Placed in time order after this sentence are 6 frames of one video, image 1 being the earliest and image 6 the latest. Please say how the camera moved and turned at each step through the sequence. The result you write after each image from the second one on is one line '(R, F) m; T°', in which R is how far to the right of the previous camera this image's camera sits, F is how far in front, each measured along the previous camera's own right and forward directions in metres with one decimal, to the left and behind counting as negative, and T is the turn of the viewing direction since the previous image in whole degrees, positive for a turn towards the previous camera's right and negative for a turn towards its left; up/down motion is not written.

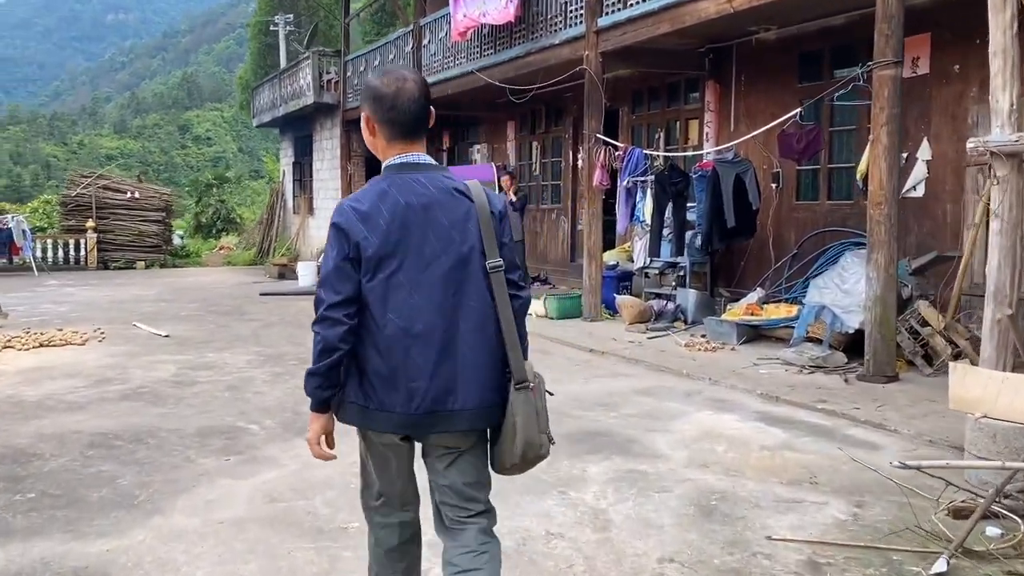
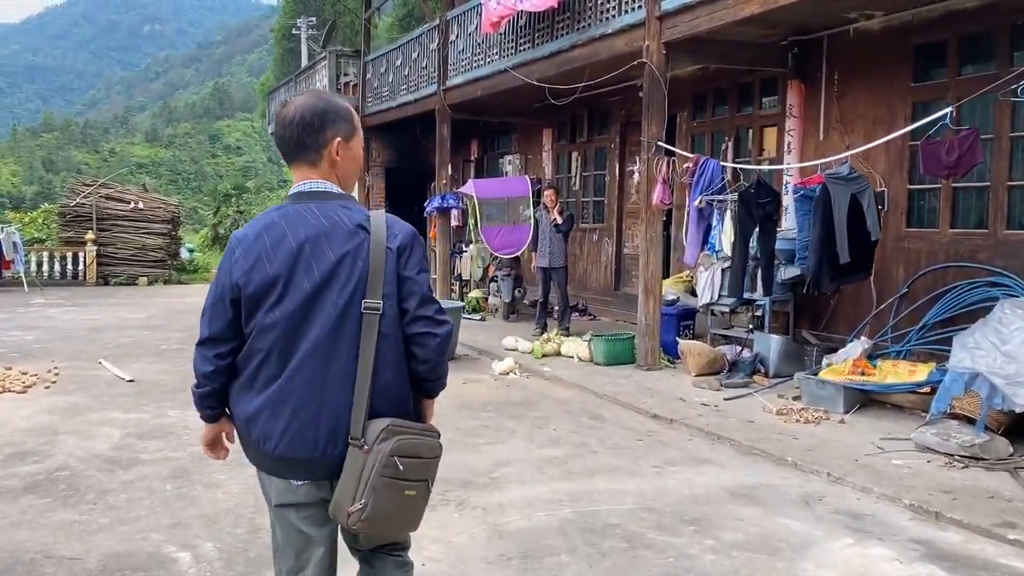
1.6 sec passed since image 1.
(-0.1, +1.6) m; -2°
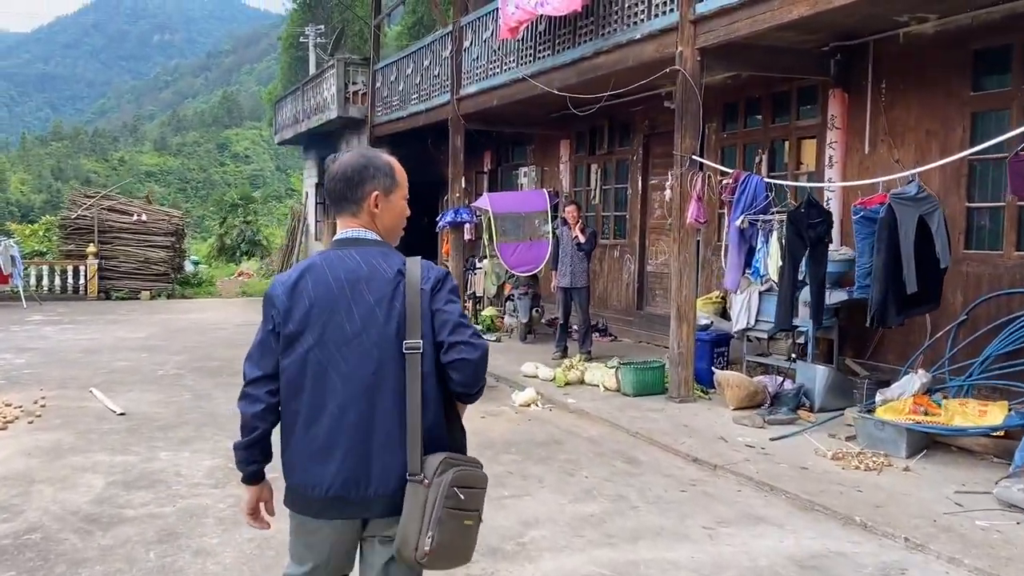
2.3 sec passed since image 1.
(-0.1, +0.6) m; 0°
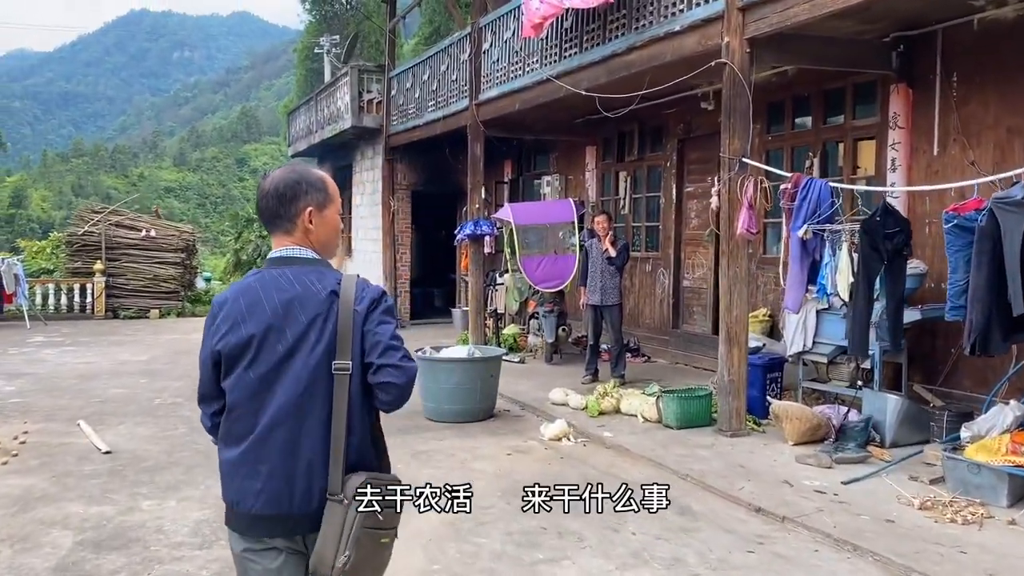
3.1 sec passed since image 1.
(-0.1, +0.7) m; -1°
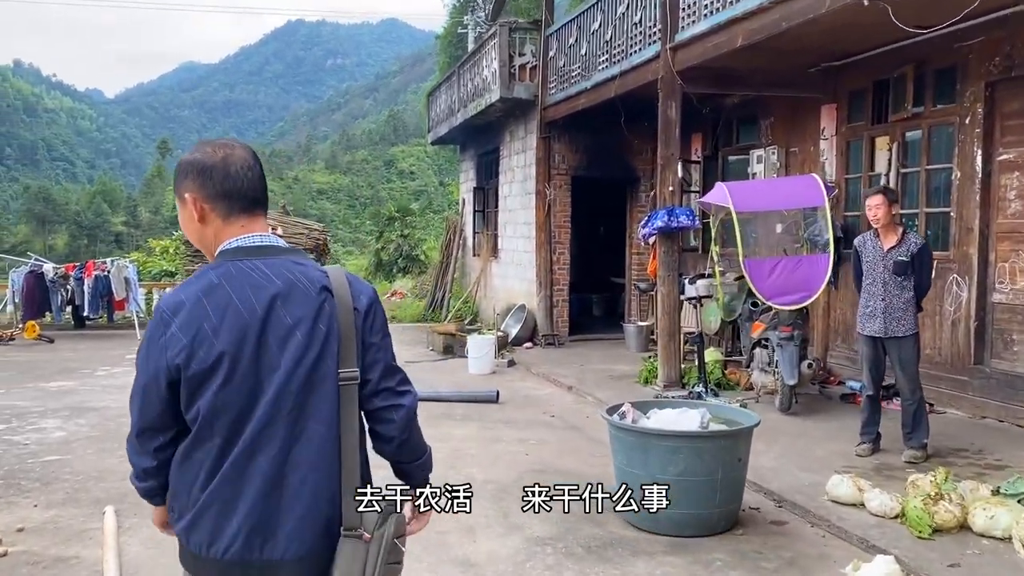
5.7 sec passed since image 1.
(-0.6, +2.6) m; -9°
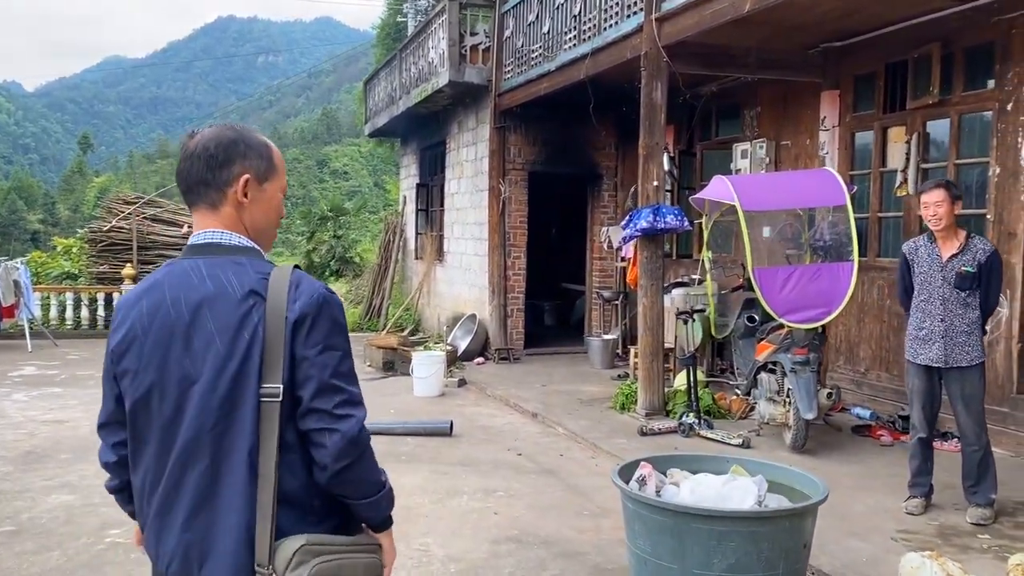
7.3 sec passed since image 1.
(-0.2, +1.2) m; +4°
